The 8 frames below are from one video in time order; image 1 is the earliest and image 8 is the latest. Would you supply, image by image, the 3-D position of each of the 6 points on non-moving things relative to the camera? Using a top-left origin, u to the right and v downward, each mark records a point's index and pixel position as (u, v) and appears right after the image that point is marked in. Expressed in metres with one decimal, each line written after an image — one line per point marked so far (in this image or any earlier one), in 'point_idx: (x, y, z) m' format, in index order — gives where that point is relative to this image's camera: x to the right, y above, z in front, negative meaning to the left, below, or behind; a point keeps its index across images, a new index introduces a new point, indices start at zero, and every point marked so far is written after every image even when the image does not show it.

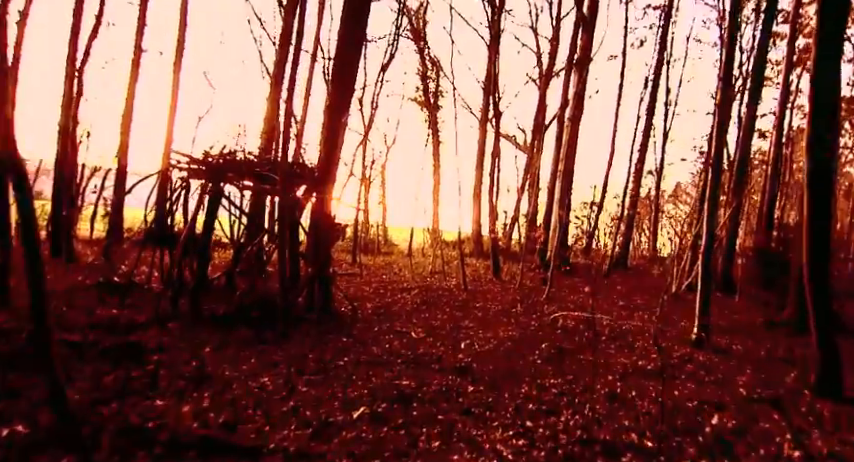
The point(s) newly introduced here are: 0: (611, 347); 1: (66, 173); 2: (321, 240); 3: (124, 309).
0: (+2.9, -1.9, +7.2) m
1: (-8.6, +1.4, +10.8) m
2: (-1.9, -0.1, +7.9) m
3: (-4.9, -1.3, +7.2) m
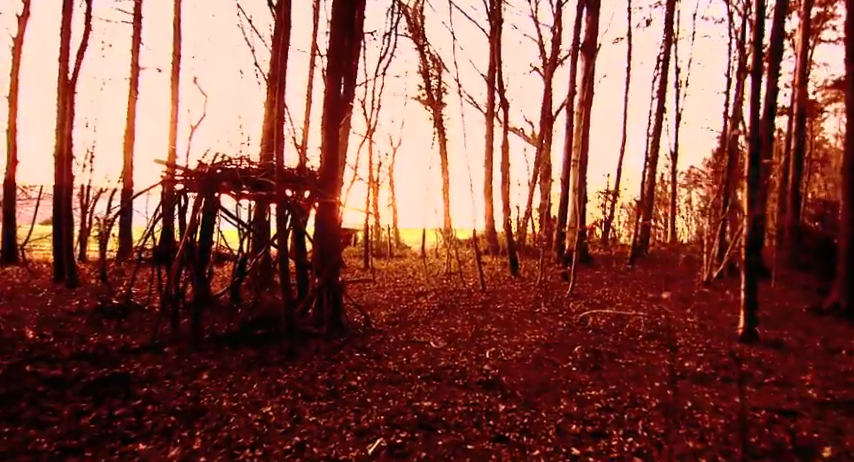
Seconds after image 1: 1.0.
0: (+3.2, -1.7, +6.5) m
1: (-8.4, +0.8, +10.4) m
2: (-1.6, -0.2, +7.3) m
3: (-4.7, -1.6, +6.8) m
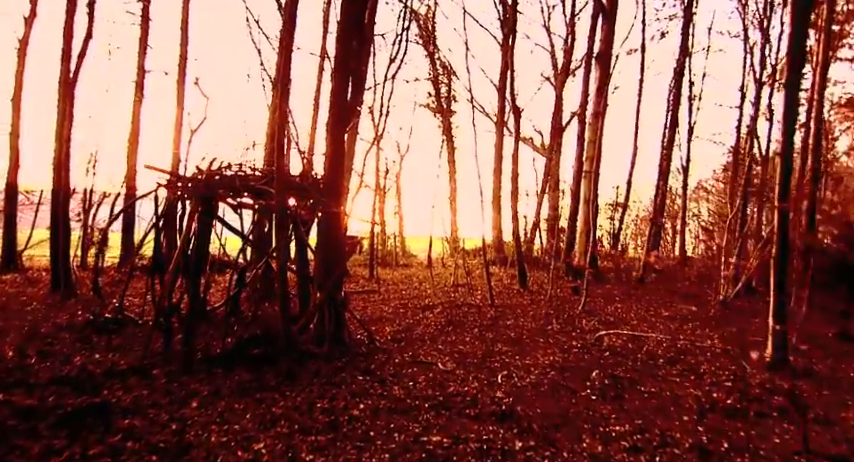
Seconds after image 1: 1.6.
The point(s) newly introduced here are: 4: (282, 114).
0: (+3.3, -1.9, +6.1) m
1: (-8.2, +0.7, +10.2) m
2: (-1.5, -0.4, +7.0) m
3: (-4.5, -1.8, +6.4) m
4: (-2.3, +1.8, +7.1) m
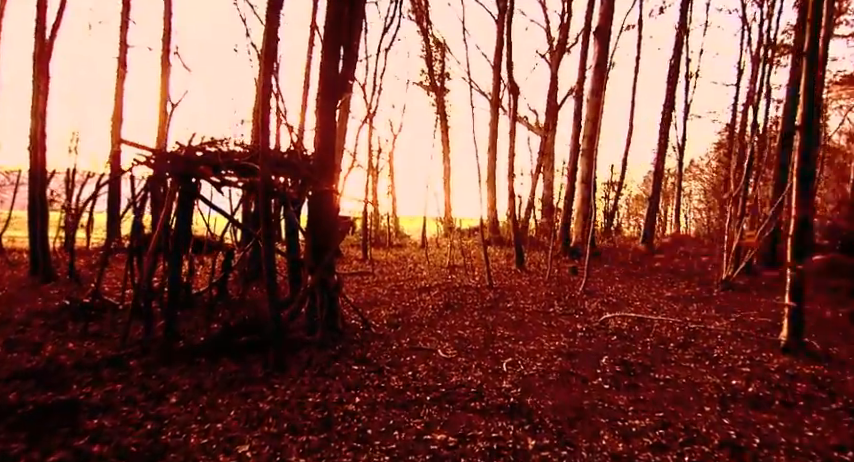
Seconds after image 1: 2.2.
0: (+3.3, -1.6, +5.8) m
1: (-8.3, +1.1, +9.6) m
2: (-1.5, -0.1, +6.5) m
3: (-4.6, -1.5, +6.0) m
4: (-2.3, +2.1, +6.5) m
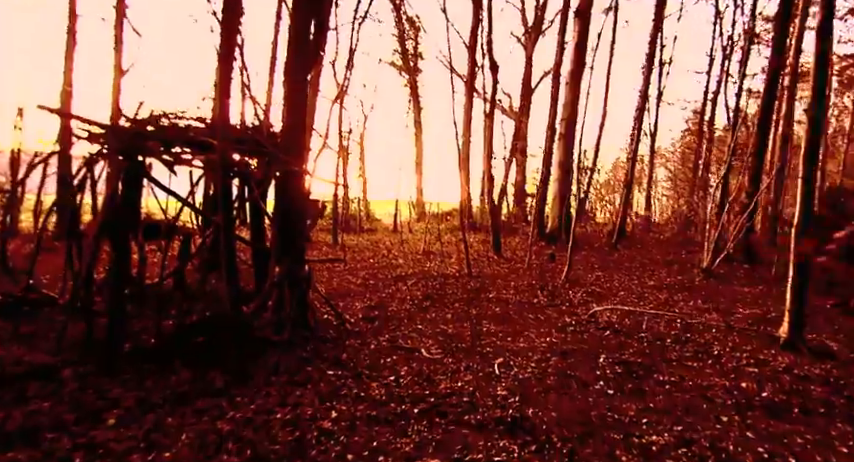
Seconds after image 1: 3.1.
0: (+3.1, -1.5, +5.4) m
1: (-8.7, +1.4, +8.4) m
2: (-1.8, 0.0, +5.8) m
3: (-4.8, -1.3, +5.1) m
4: (-2.5, +2.3, +5.6) m
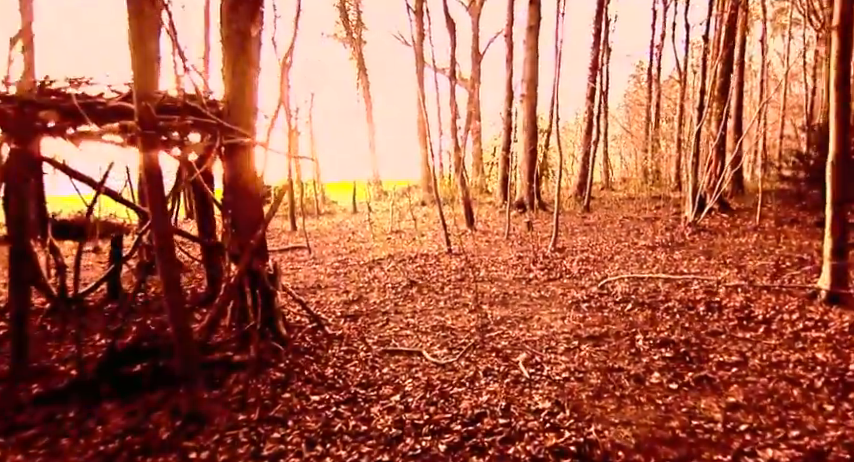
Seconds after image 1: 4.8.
0: (+3.2, -1.0, +4.7) m
1: (-9.1, +1.0, +6.3) m
2: (-1.9, +0.2, +4.5) m
3: (-4.7, -1.5, +3.6) m
4: (-2.8, +2.3, +4.1) m
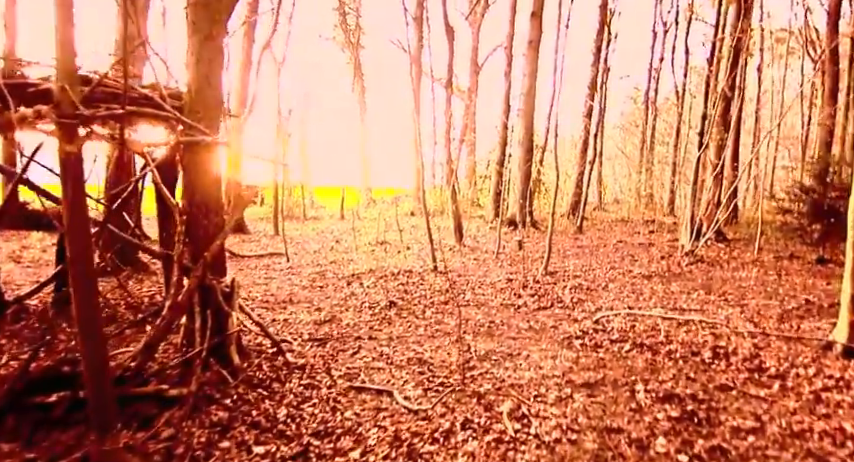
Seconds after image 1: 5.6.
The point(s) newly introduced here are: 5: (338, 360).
0: (+2.9, -1.4, +4.2) m
1: (-9.3, +1.3, +5.6) m
2: (-2.0, +0.1, +3.9) m
3: (-4.9, -1.4, +2.9) m
4: (-2.8, +2.3, +3.6) m
5: (-0.9, -1.4, +4.8) m
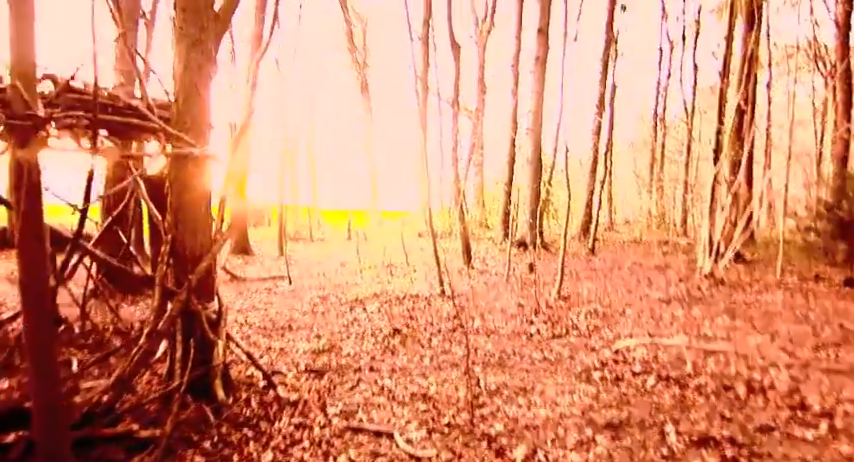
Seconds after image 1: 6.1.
0: (+2.9, -1.6, +3.7) m
1: (-9.2, +1.0, +5.5) m
2: (-2.0, -0.2, +3.6) m
3: (-4.9, -1.6, +2.6) m
4: (-2.8, +2.1, +3.4) m
5: (-0.9, -1.6, +4.4) m
